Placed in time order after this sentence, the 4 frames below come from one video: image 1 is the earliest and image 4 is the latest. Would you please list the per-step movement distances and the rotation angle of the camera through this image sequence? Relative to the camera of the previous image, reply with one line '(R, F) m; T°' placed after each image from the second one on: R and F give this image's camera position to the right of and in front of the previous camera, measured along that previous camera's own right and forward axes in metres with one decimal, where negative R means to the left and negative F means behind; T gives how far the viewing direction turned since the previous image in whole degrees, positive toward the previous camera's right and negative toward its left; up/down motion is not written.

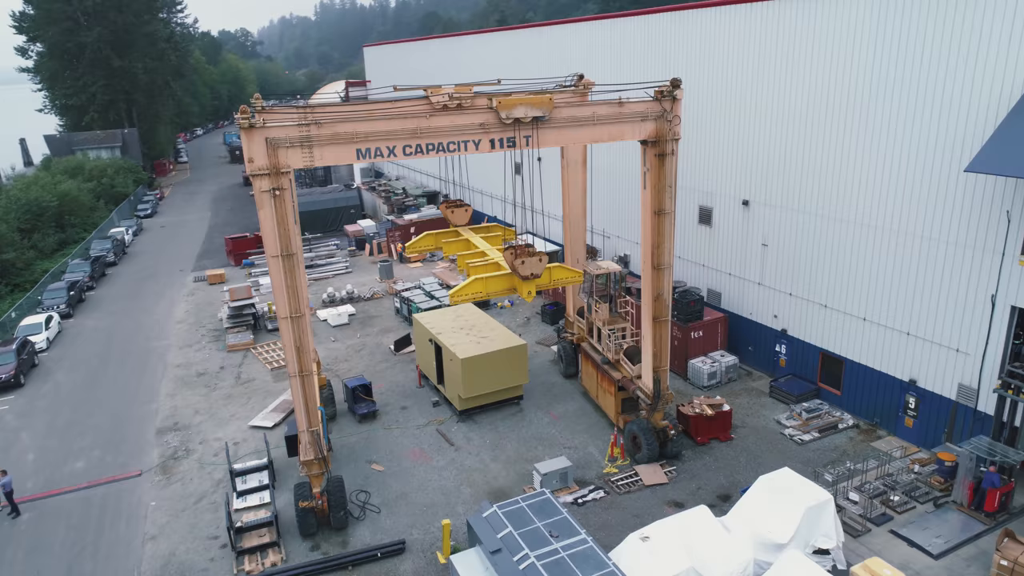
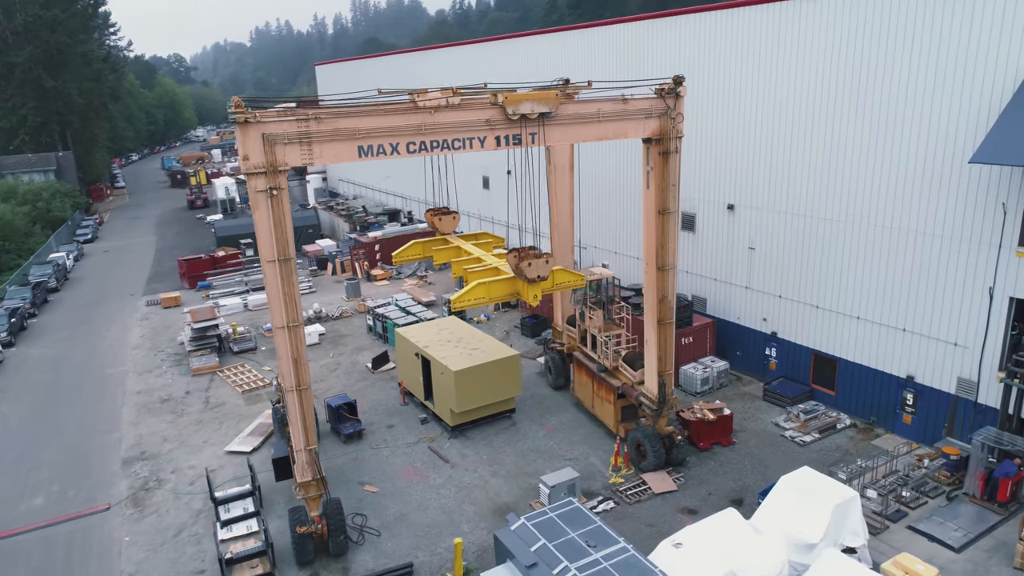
(-1.2, +0.6) m; +4°
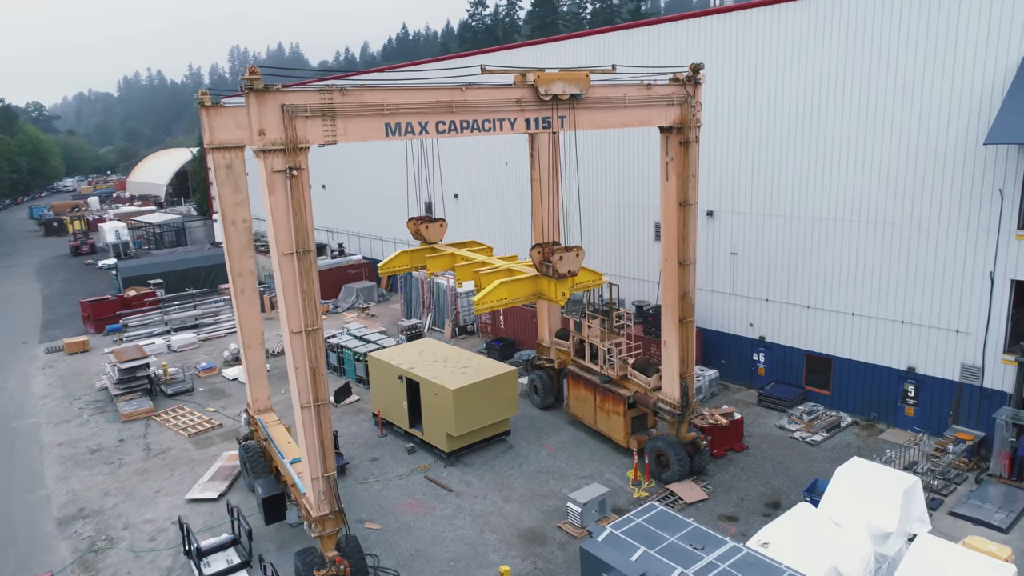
(-2.4, +1.3) m; +9°
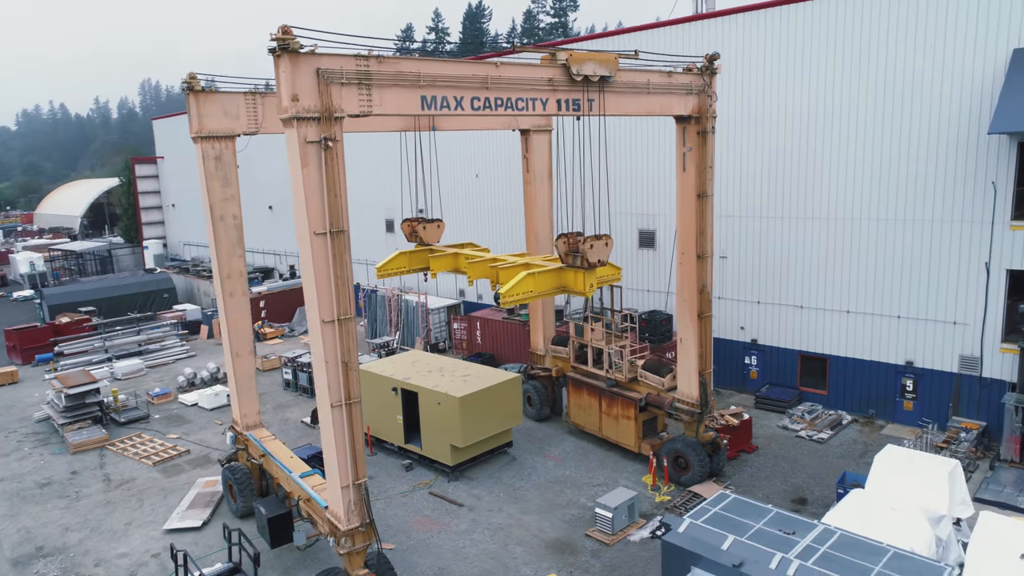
(-1.7, +0.8) m; +6°
